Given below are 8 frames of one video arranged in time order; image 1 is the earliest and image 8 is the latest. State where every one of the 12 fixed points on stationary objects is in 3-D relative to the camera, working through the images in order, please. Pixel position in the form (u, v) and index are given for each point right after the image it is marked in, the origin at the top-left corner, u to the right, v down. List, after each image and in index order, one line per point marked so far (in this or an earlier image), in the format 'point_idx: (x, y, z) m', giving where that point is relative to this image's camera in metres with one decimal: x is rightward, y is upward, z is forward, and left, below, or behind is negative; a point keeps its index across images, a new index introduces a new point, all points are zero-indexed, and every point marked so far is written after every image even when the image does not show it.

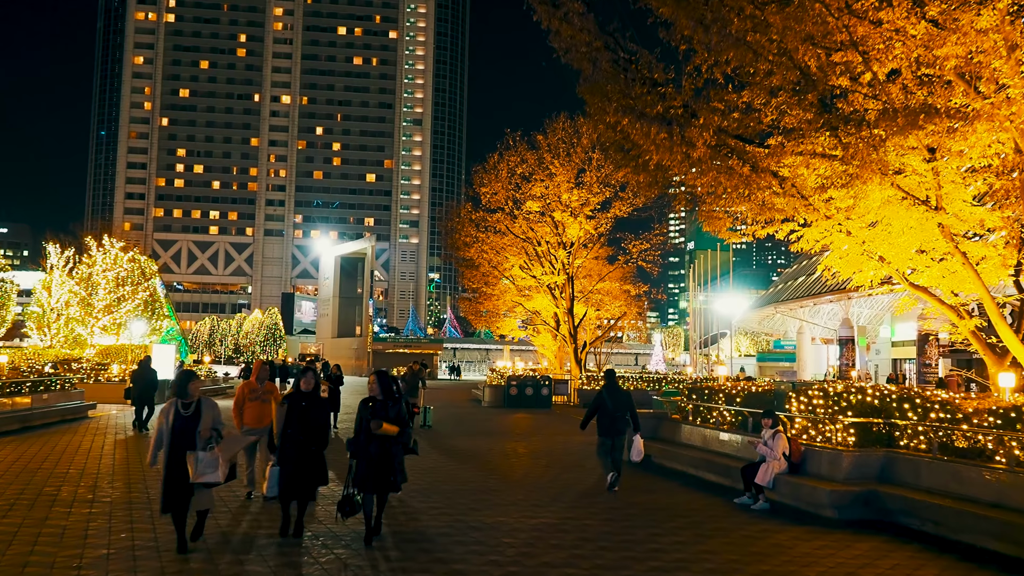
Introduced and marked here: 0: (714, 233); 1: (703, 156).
0: (+2.9, +0.8, +14.1) m
1: (+2.4, +1.7, +11.9) m
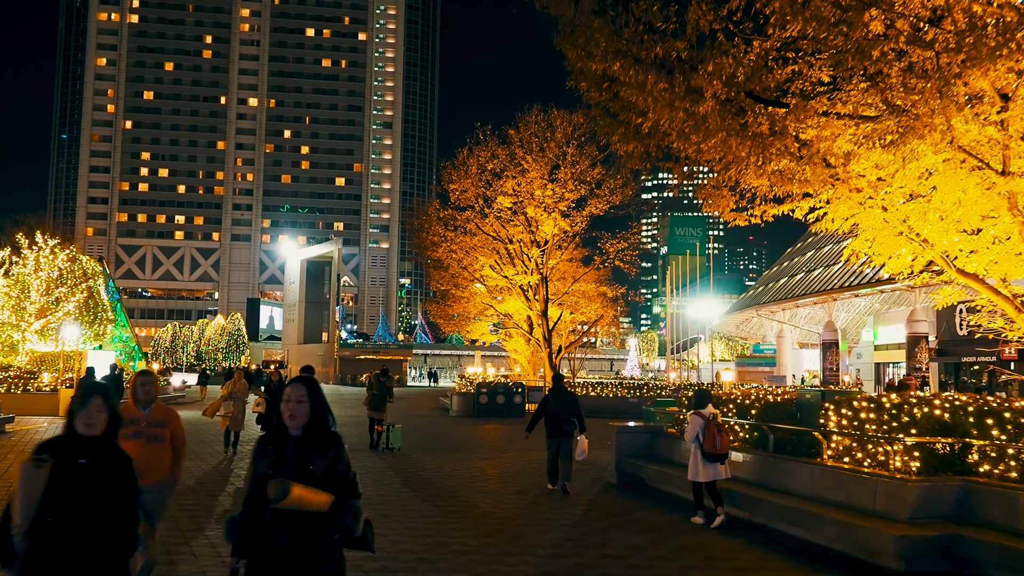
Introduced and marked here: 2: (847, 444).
0: (+2.5, +0.9, +12.0) m
1: (+2.0, +1.8, +9.8) m
2: (+2.8, -1.3, +8.1) m
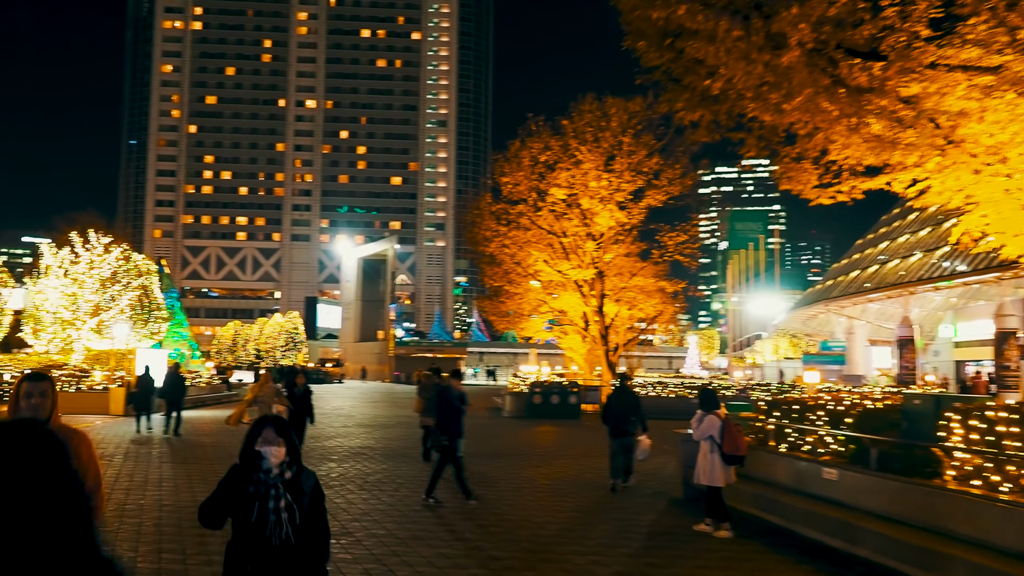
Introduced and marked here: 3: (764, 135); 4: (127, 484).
0: (+3.0, +1.0, +10.4) m
1: (+2.4, +1.9, +8.2) m
2: (+3.1, -1.2, +6.5) m
3: (+2.6, +1.6, +9.9) m
4: (-4.7, -2.3, +11.4) m
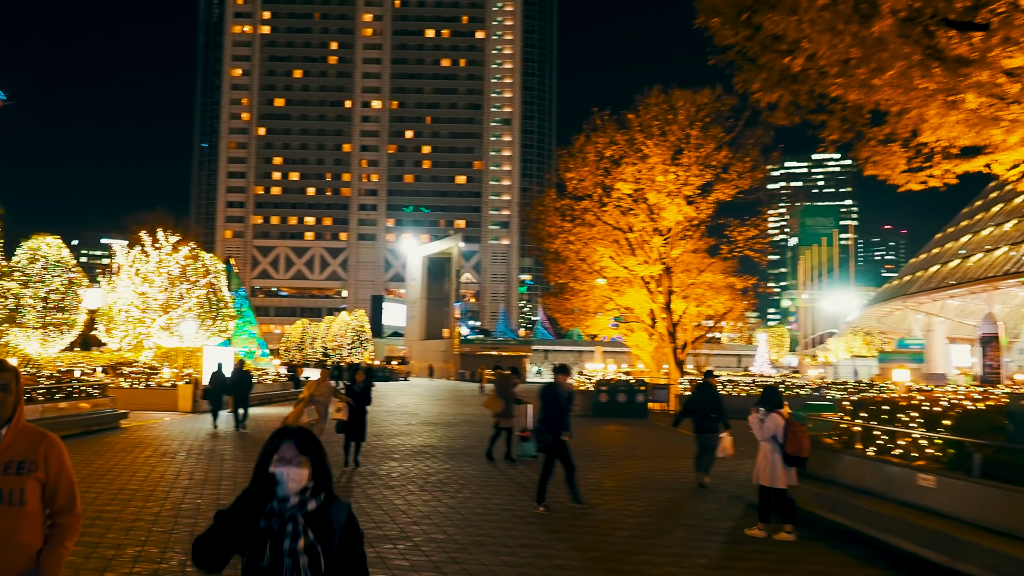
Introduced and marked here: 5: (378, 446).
0: (+3.7, +1.1, +9.7) m
1: (+2.9, +2.0, +7.6) m
2: (+3.5, -1.1, +5.8) m
3: (+3.2, +1.6, +9.3) m
4: (-3.9, -2.3, +11.2) m
5: (-2.3, -2.8, +17.1) m
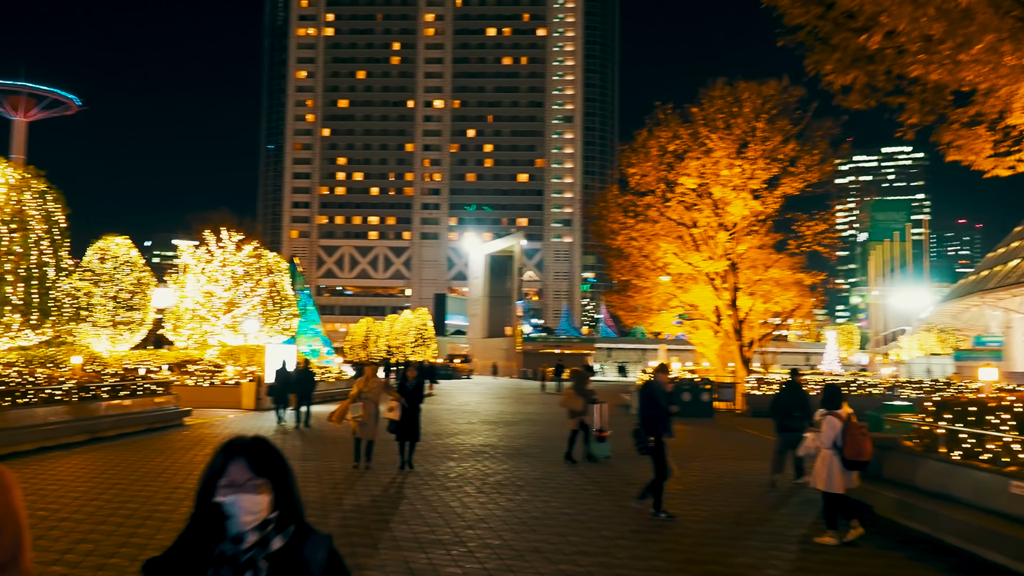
0: (+4.2, +1.2, +9.1) m
1: (+3.3, +2.0, +7.0) m
2: (+3.9, -1.0, +5.2) m
3: (+3.7, +1.7, +8.7) m
4: (-3.2, -2.2, +11.1) m
5: (-1.2, -2.7, +16.8) m
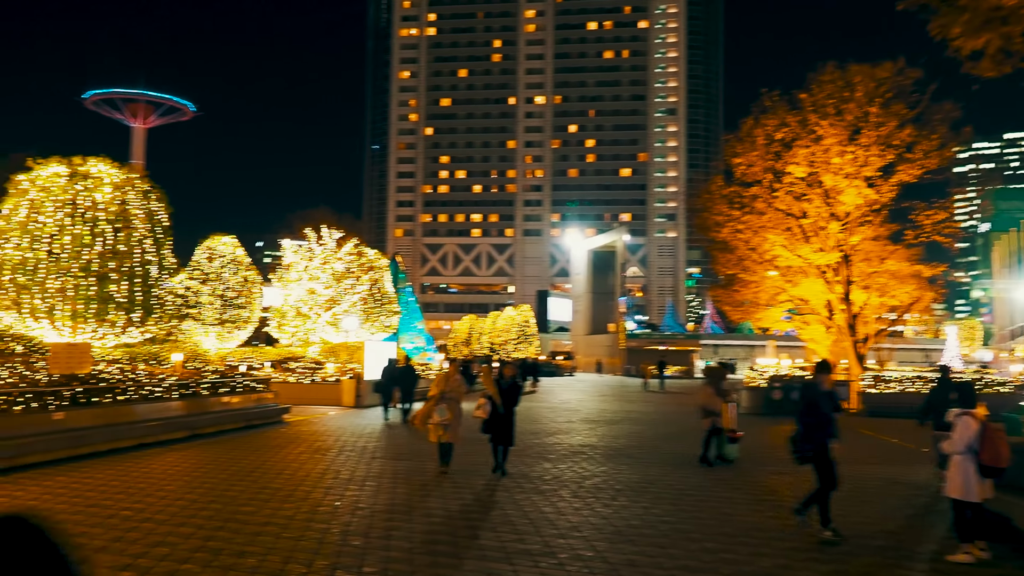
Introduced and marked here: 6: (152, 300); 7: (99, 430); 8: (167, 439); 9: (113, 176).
0: (+5.0, +1.3, +8.0) m
1: (+3.9, +2.1, +6.0) m
2: (+4.2, -1.0, +4.2) m
3: (+4.5, +1.8, +7.7) m
4: (-2.2, -2.2, +10.8) m
5: (+0.4, -2.6, +16.3) m
6: (-7.1, -0.2, +19.0) m
7: (-5.9, -2.0, +13.7) m
8: (-5.6, -2.4, +15.6) m
9: (-7.7, +2.2, +18.7) m
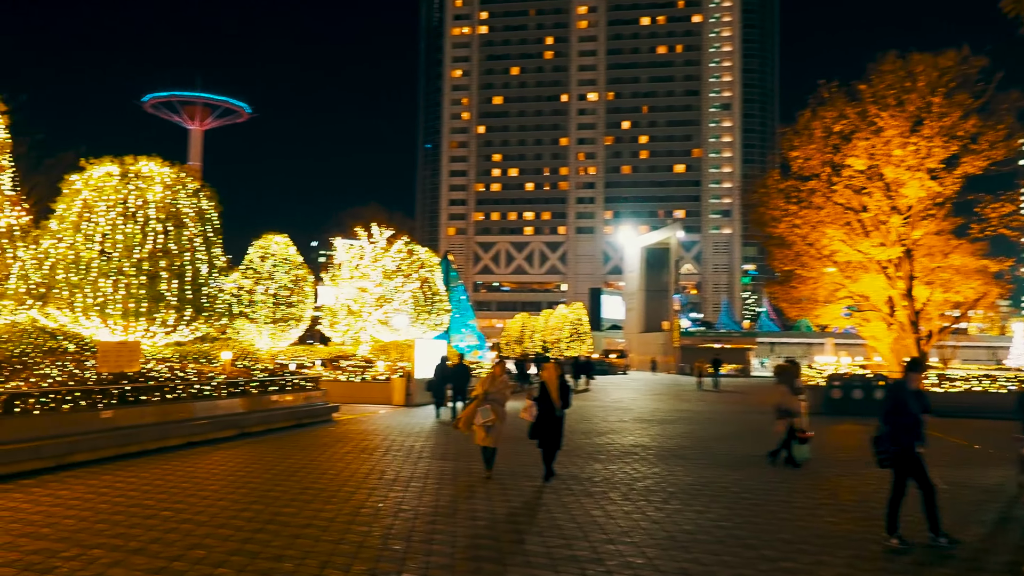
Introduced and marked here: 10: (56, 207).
0: (+5.4, +1.4, +7.4) m
1: (+4.1, +2.2, +5.5) m
2: (+4.4, -0.9, +3.7) m
3: (+4.8, +1.9, +7.1) m
4: (-1.6, -2.1, +10.6) m
5: (+1.3, -2.6, +15.9) m
6: (-6.1, -0.2, +19.1) m
7: (-5.2, -2.0, +13.7) m
8: (-4.8, -2.4, +15.6) m
9: (-6.8, +2.2, +18.8) m
10: (-8.7, +1.5, +18.5) m
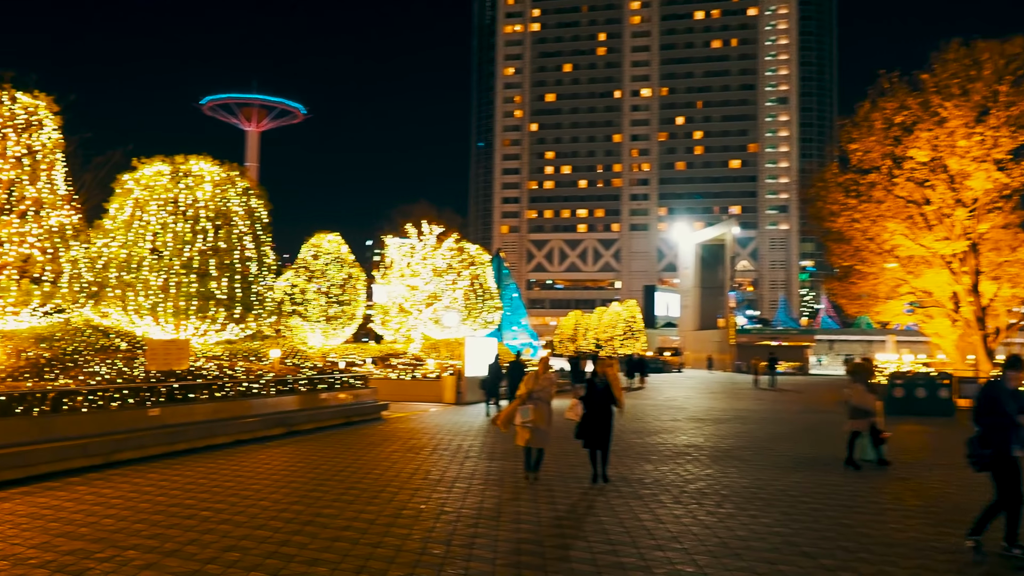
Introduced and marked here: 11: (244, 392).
0: (+5.7, +1.4, +6.8) m
1: (+4.3, +2.2, +5.0) m
2: (+4.5, -0.9, +3.1) m
3: (+5.1, +1.9, +6.5) m
4: (-1.1, -2.1, +10.4) m
5: (+2.1, -2.5, +15.6) m
6: (-5.1, -0.2, +19.1) m
7: (-4.5, -1.9, +13.6) m
8: (-4.0, -2.4, +15.6) m
9: (-5.8, +2.2, +18.9) m
10: (-7.8, +1.6, +18.7) m
11: (-4.3, -1.7, +15.8) m
